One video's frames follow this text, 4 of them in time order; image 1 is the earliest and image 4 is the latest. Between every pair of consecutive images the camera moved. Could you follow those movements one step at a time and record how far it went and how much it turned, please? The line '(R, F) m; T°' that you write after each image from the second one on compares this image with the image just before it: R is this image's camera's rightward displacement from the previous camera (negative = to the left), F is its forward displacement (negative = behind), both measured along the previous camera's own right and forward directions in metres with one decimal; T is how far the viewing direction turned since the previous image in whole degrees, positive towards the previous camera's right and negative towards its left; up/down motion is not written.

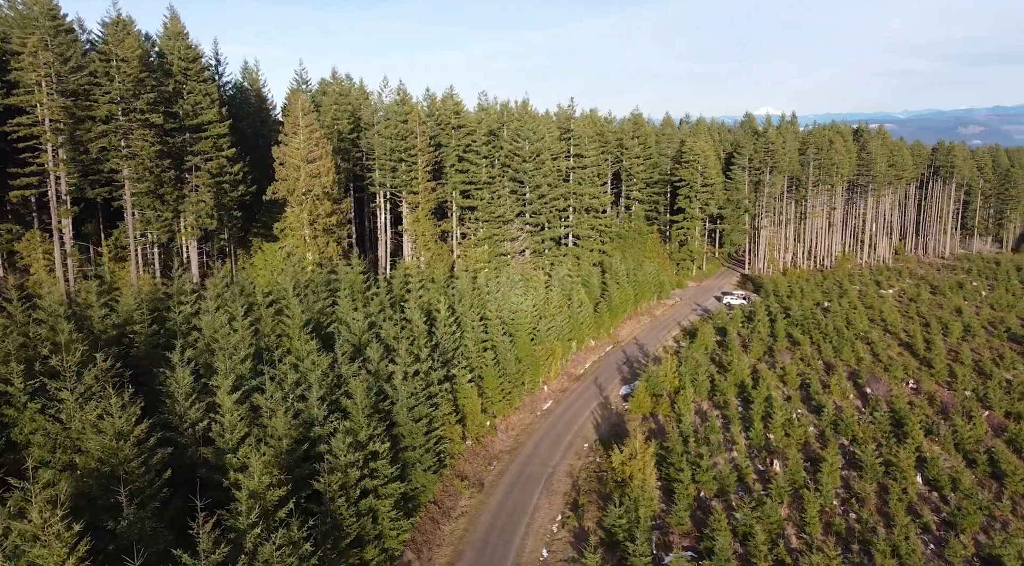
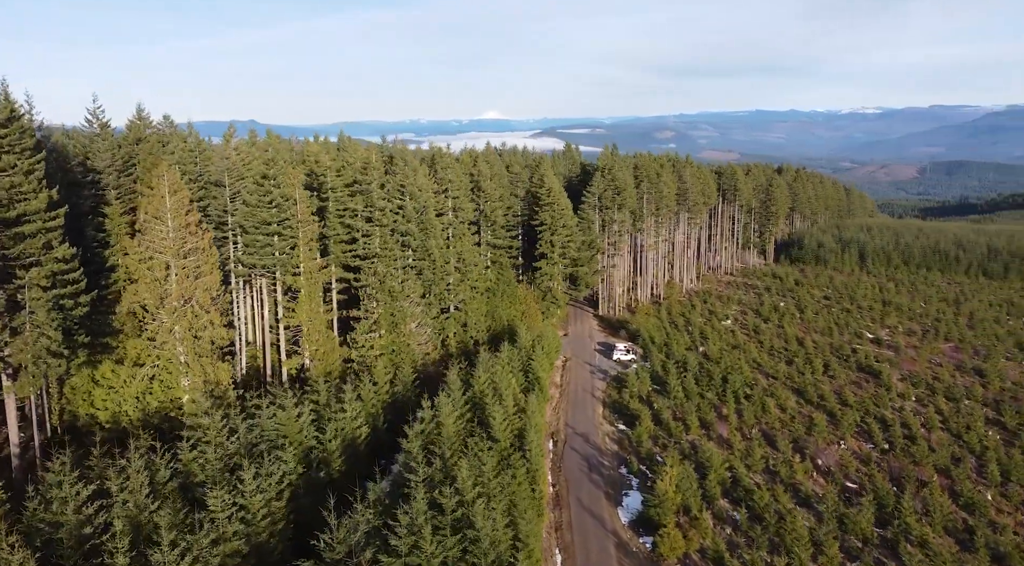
(-8.9, +8.2) m; +19°
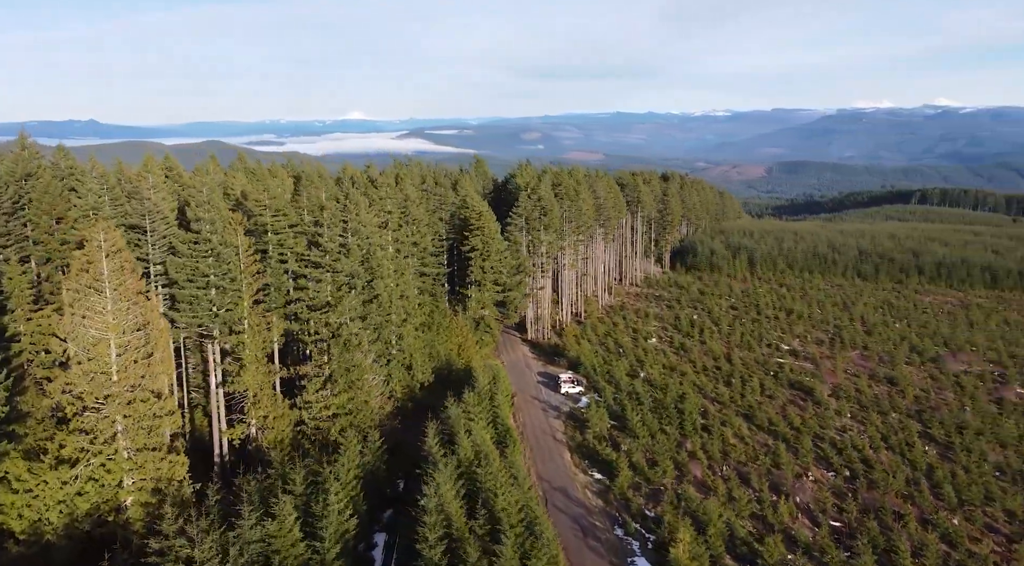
(-4.9, +3.5) m; +10°
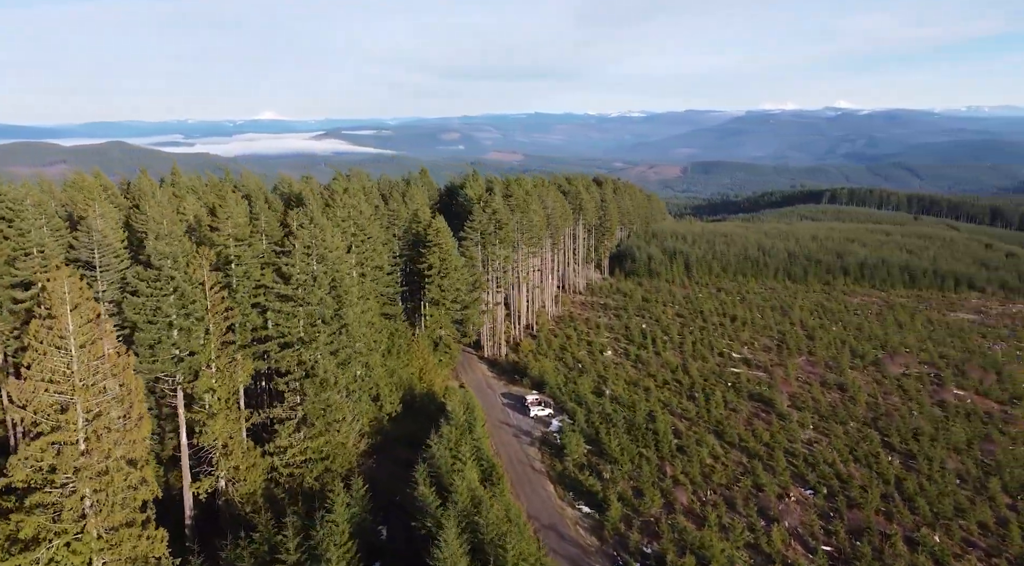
(-3.1, +2.0) m; +6°
